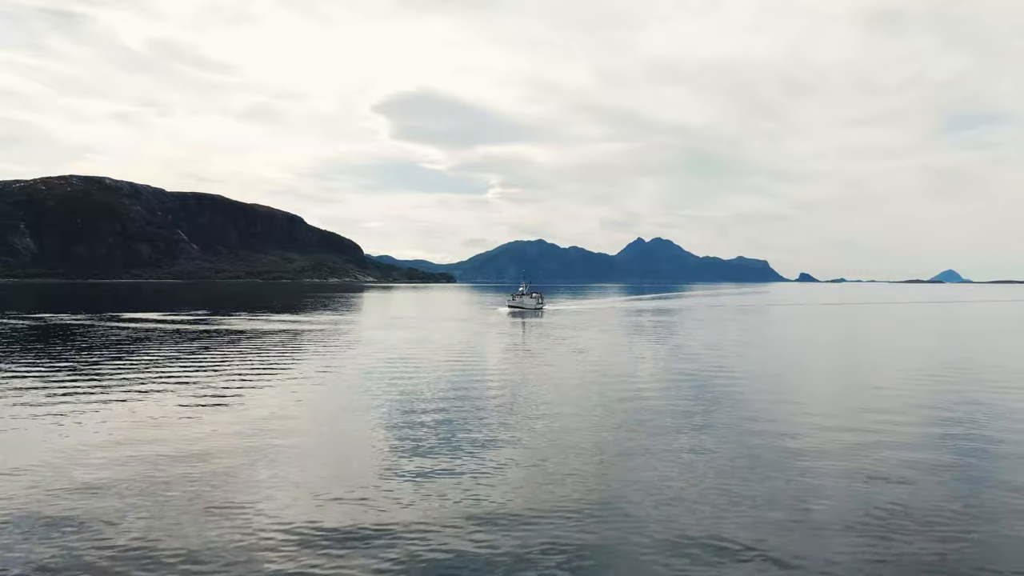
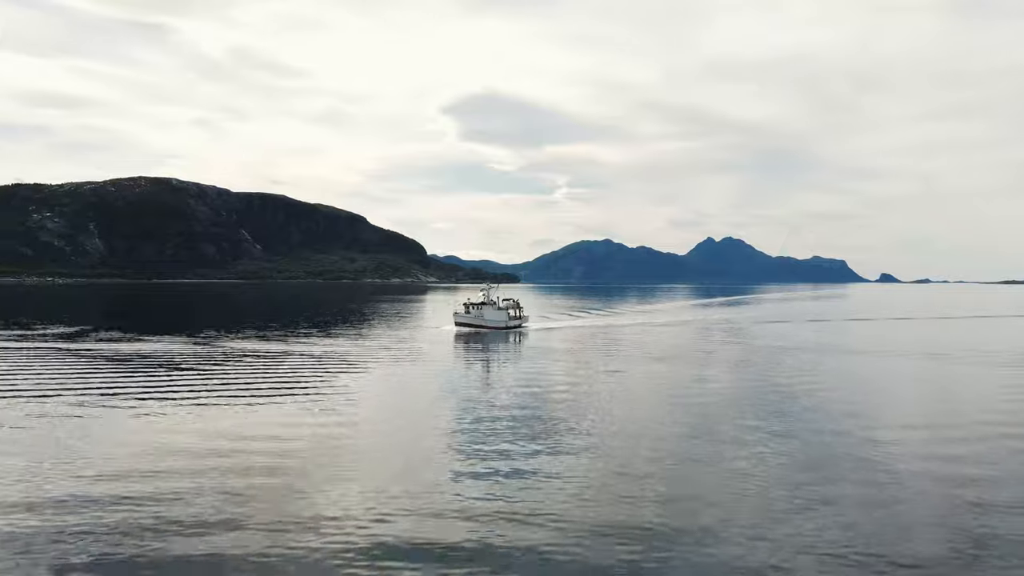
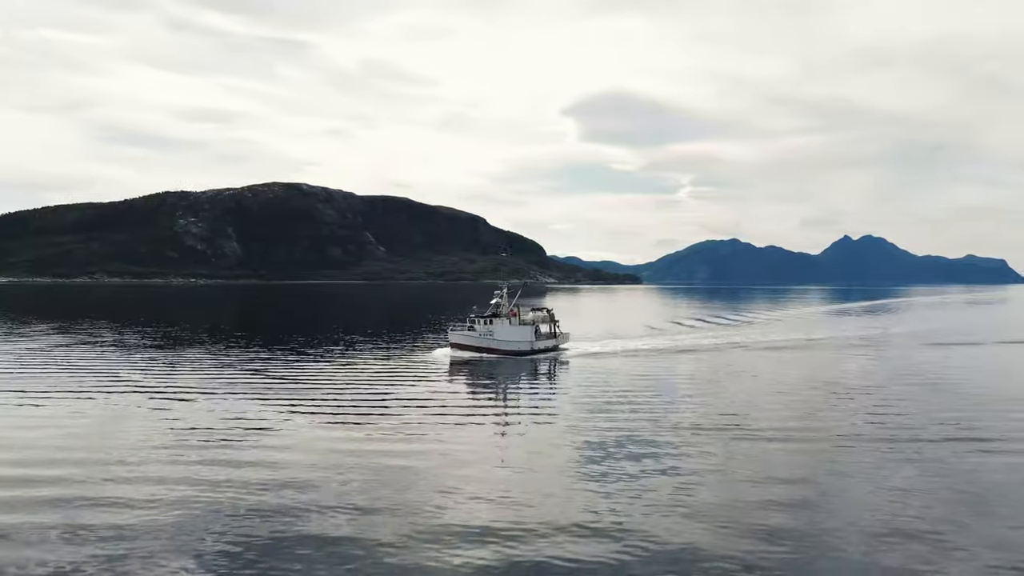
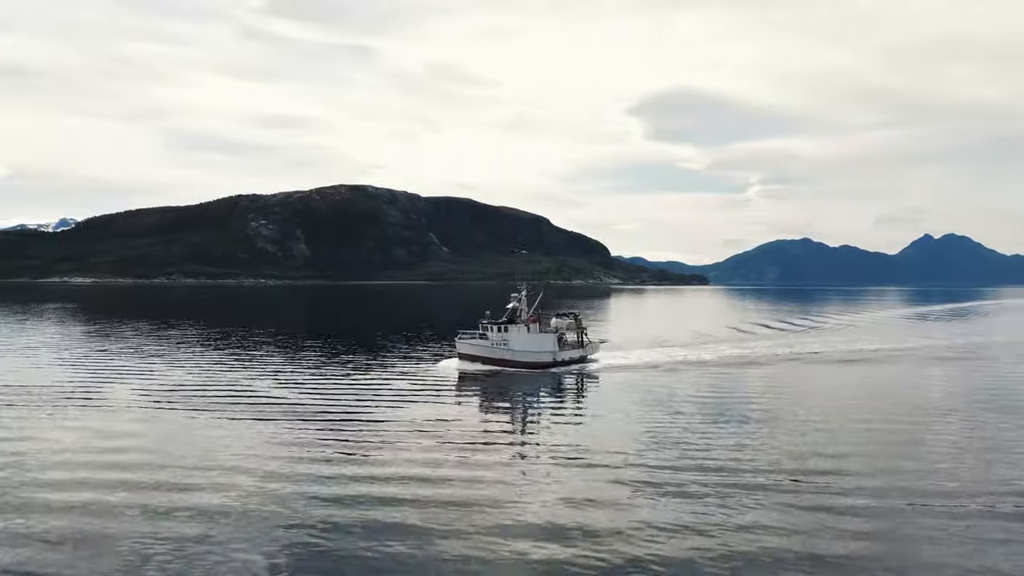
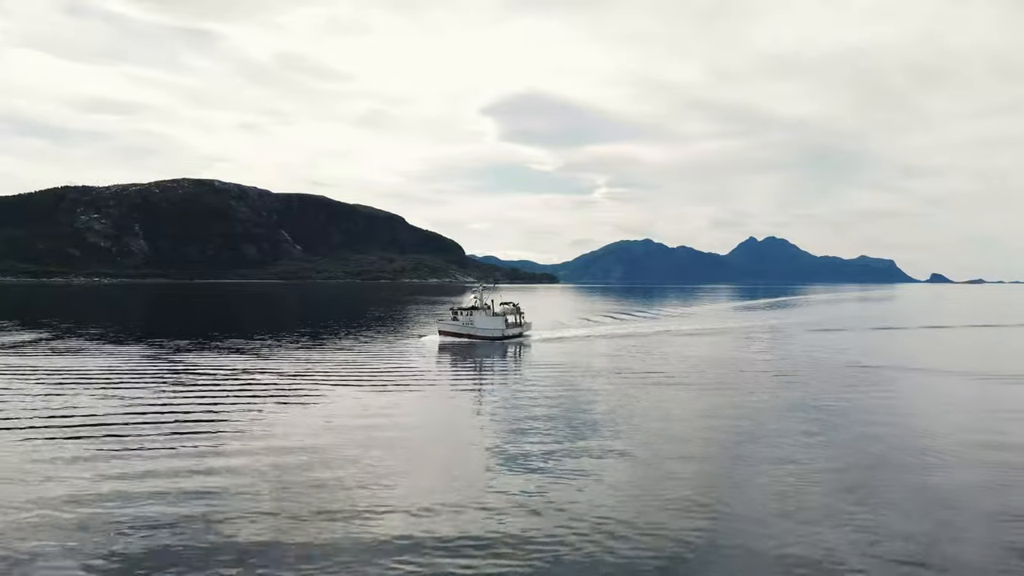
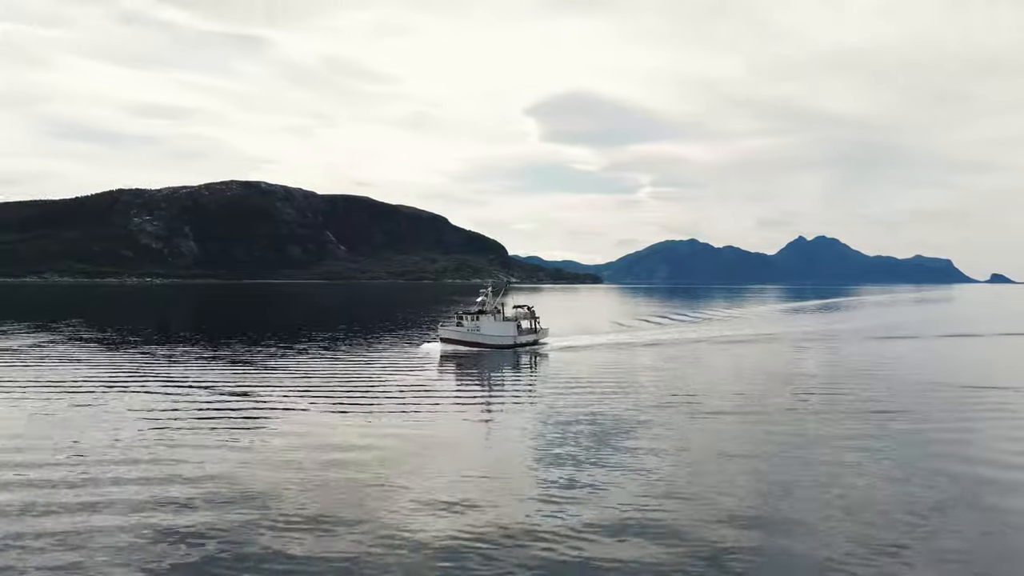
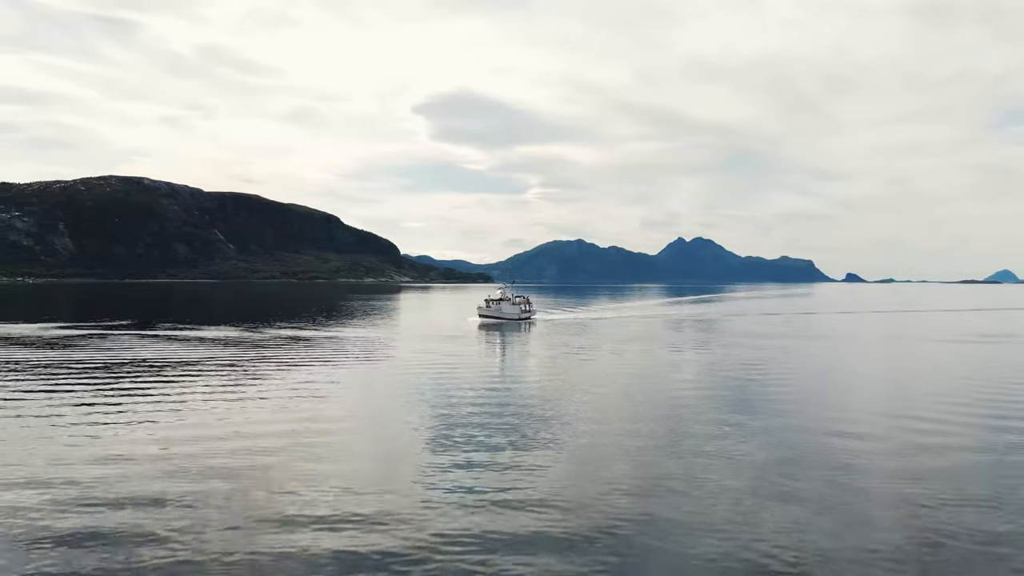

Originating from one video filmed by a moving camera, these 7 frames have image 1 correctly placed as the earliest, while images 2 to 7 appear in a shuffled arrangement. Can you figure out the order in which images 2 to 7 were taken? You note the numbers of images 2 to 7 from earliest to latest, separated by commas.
7, 2, 5, 6, 3, 4
